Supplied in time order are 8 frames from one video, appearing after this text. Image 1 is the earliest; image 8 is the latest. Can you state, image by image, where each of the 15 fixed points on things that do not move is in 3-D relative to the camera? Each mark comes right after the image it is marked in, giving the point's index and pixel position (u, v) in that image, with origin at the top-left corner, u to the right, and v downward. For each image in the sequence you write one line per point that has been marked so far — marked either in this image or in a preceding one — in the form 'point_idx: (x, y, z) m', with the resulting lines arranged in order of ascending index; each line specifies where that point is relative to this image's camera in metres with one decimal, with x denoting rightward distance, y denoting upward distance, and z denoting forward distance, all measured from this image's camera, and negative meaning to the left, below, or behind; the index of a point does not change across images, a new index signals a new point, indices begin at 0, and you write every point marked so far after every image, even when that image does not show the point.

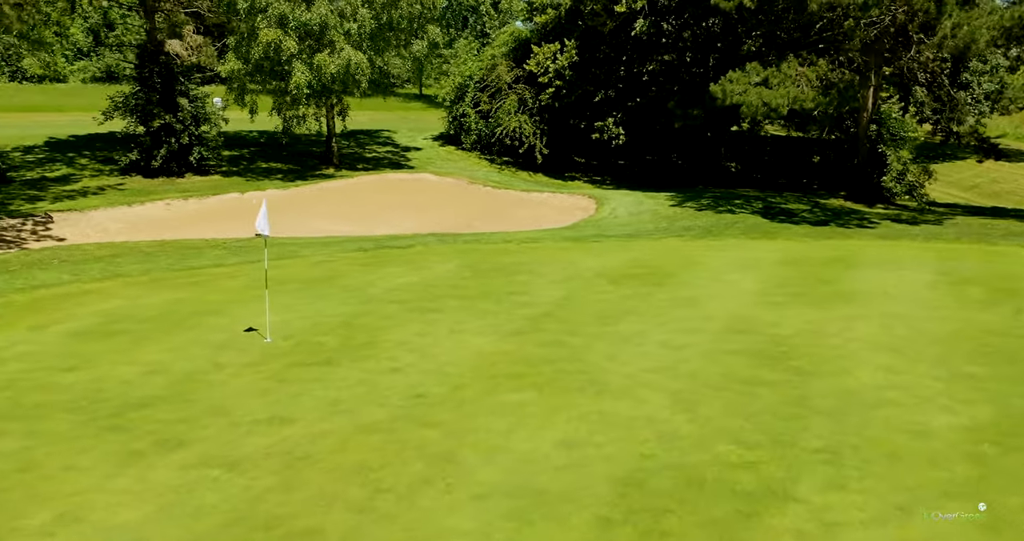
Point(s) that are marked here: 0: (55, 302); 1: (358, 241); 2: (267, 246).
0: (-7.2, -0.5, +12.7) m
1: (-3.4, +0.7, +18.0) m
2: (-5.3, +0.5, +17.4) m
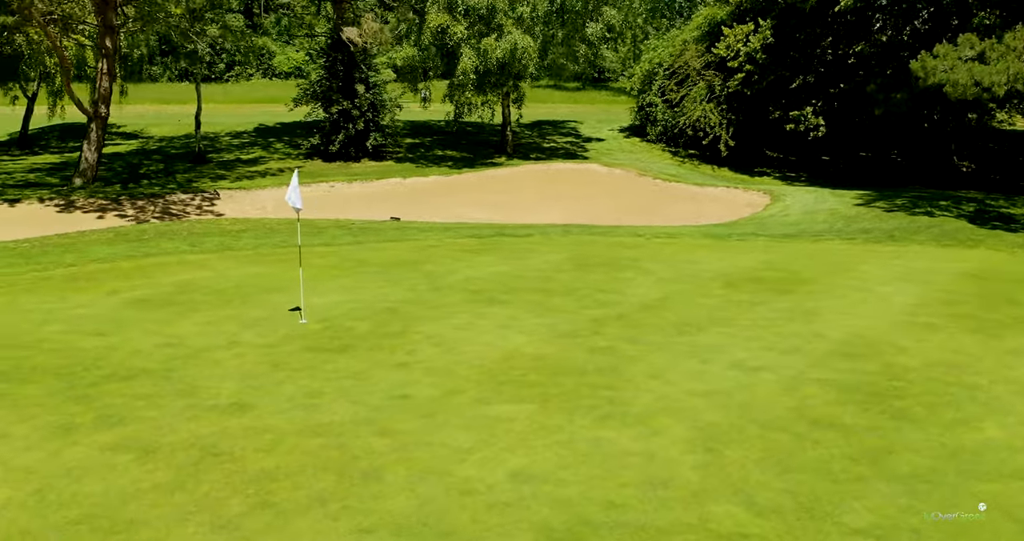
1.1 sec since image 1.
0: (-5.8, 0.0, +13.1) m
1: (-0.7, +0.9, +17.0) m
2: (-2.6, +0.8, +17.1) m
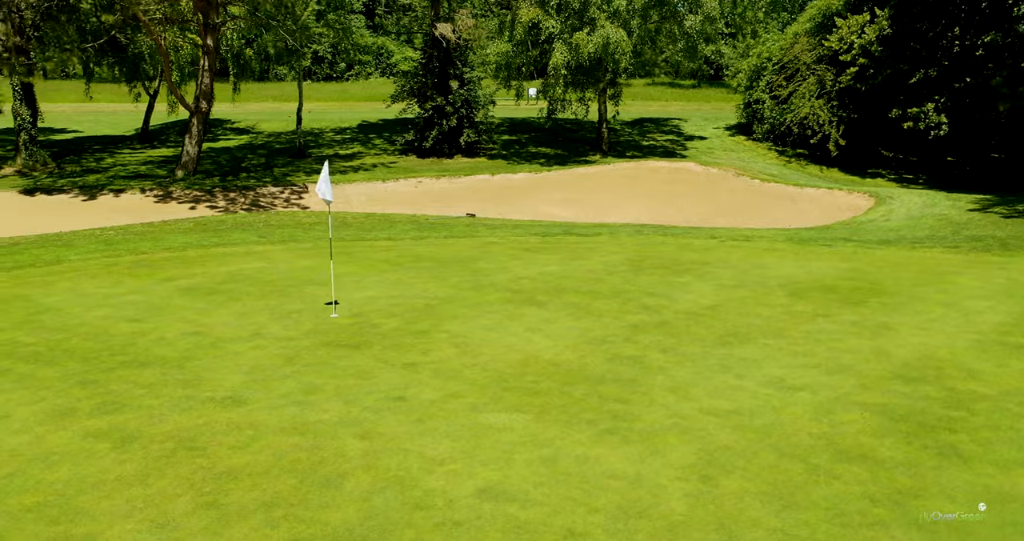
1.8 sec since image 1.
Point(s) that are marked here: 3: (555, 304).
0: (-4.9, +0.2, +13.4) m
1: (+0.8, +0.9, +16.5) m
2: (-1.1, +0.9, +16.8) m
3: (+0.6, -0.4, +10.5) m
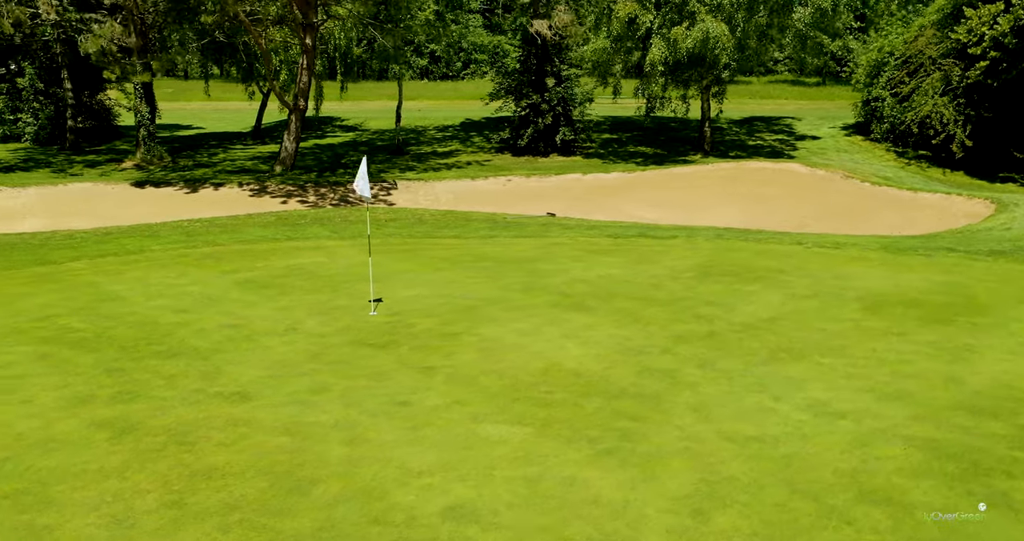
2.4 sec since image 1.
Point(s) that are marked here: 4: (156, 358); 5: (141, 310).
0: (-3.8, +0.3, +13.6) m
1: (+2.2, +0.8, +15.9) m
2: (+0.4, +0.9, +16.5) m
3: (+1.1, -0.5, +9.9) m
4: (-3.6, -0.9, +8.3) m
5: (-4.6, -0.5, +10.0) m
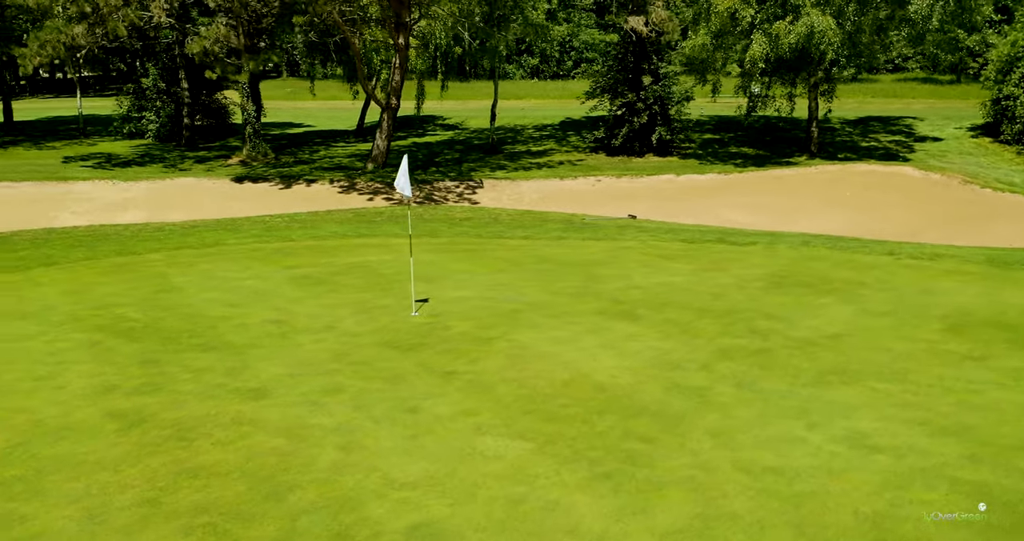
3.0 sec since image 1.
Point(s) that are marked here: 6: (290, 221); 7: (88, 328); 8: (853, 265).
0: (-2.7, +0.4, +13.7) m
1: (+3.6, +0.7, +15.2) m
2: (+1.9, +0.8, +16.0) m
3: (+1.6, -0.6, +9.4) m
4: (-3.3, -0.8, +8.4) m
5: (-4.0, -0.4, +10.3) m
6: (-4.4, +1.0, +16.3) m
7: (-4.8, -0.6, +9.3) m
8: (+5.0, +0.1, +12.1) m
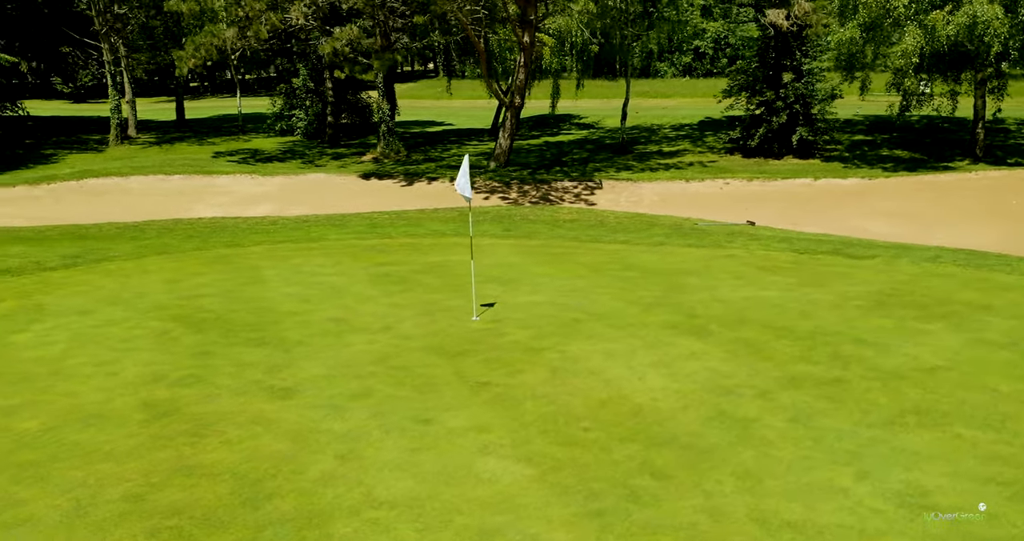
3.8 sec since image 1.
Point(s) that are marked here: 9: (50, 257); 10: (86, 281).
0: (-1.2, +0.4, +13.7) m
1: (+5.3, +0.5, +13.9) m
2: (+3.8, +0.7, +15.0) m
3: (+2.2, -0.7, +8.6) m
4: (-2.8, -0.8, +8.6) m
5: (-3.1, -0.3, +10.5) m
6: (-2.3, +1.1, +16.5) m
7: (-4.1, -0.5, +9.7) m
8: (+6.1, -0.2, +10.6) m
9: (-7.5, +0.2, +13.3) m
10: (-6.0, -0.2, +11.5) m
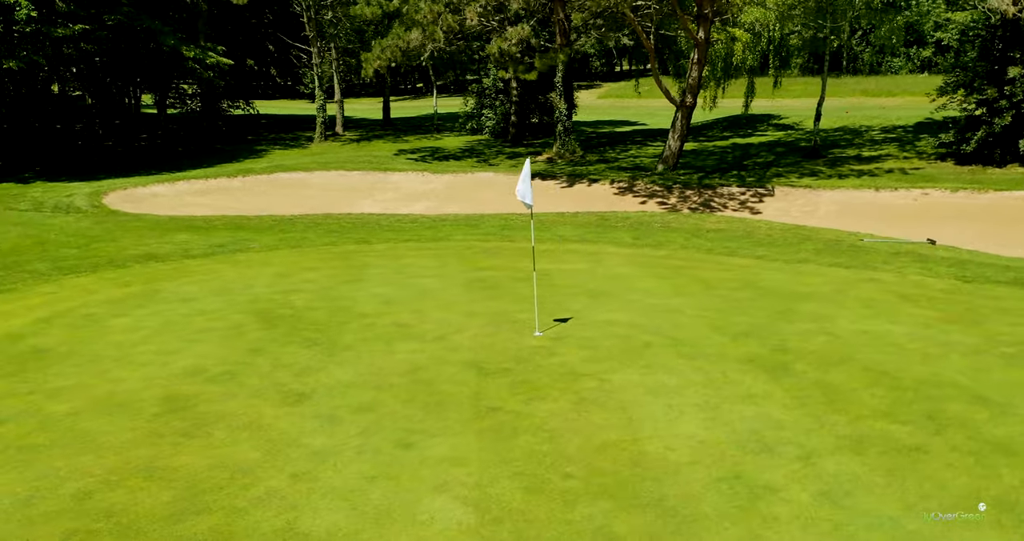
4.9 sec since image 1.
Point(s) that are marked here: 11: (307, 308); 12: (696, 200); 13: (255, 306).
0: (+0.7, +0.3, +13.1) m
1: (+7.0, 0.0, +11.6) m
2: (+5.8, +0.3, +13.1) m
3: (+2.6, -1.0, +7.3) m
4: (-2.2, -0.8, +8.6) m
5: (-2.0, -0.3, +10.6) m
6: (+0.4, +1.0, +16.1) m
7: (-3.2, -0.5, +10.0) m
8: (+6.9, -0.7, +8.2) m
9: (-5.5, +0.4, +14.4) m
10: (-4.5, 0.0, +12.3) m
11: (-2.5, -0.4, +10.0) m
12: (+4.4, +1.7, +19.7) m
13: (-3.2, -0.4, +10.1) m
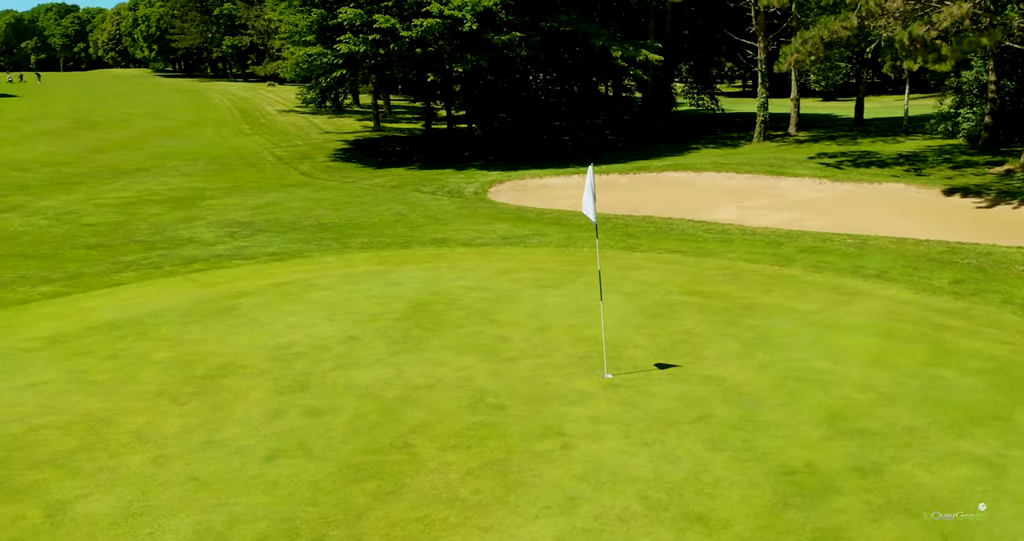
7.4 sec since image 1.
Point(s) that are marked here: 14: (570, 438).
0: (+3.8, -0.2, +10.5) m
1: (+8.0, -1.2, +5.6) m
2: (+8.0, -0.8, +7.5) m
3: (+1.8, -1.5, +4.8) m
4: (-1.3, -0.7, +8.7) m
5: (+0.1, -0.4, +10.1) m
6: (+5.4, +0.4, +13.1) m
7: (-1.2, -0.4, +10.3) m
8: (+5.8, -1.7, +2.9) m
9: (-0.3, +0.6, +15.2) m
10: (-0.8, +0.2, +13.0) m
11: (-0.6, -0.4, +10.0) m
12: (+10.9, +0.5, +13.6) m
13: (-1.1, -0.4, +10.5) m
14: (+0.5, -1.2, +6.0) m
